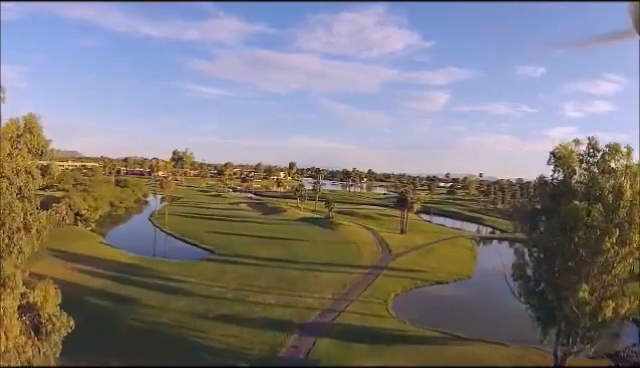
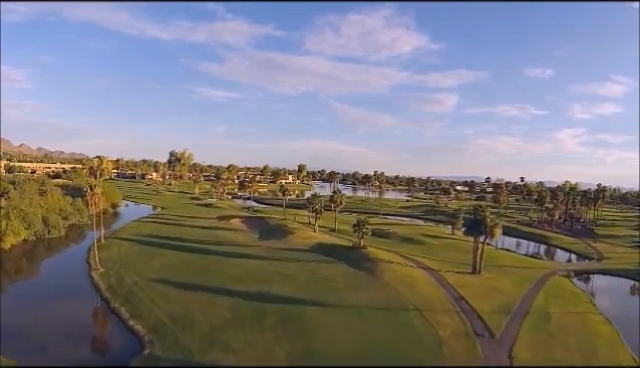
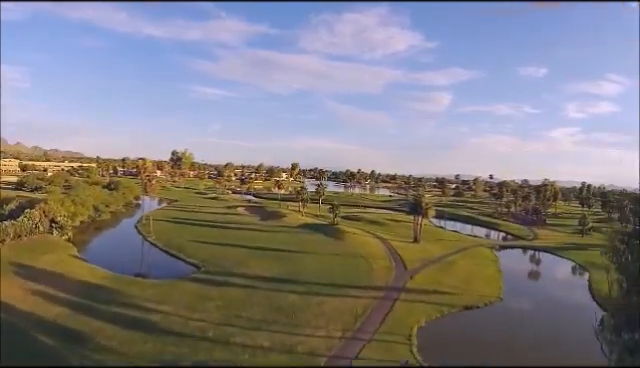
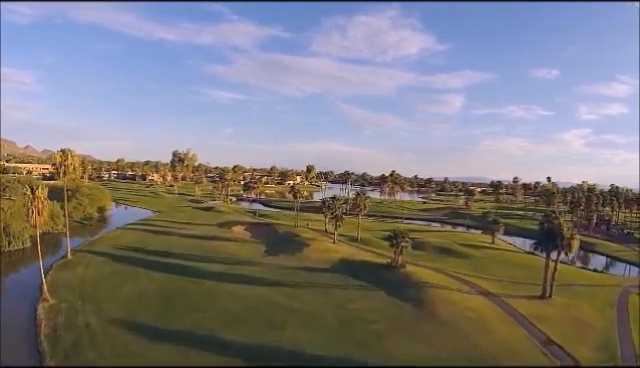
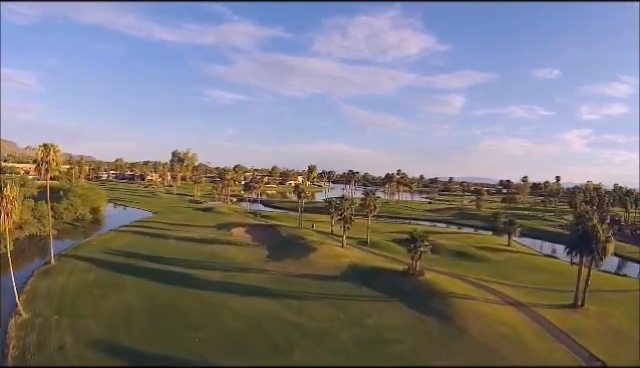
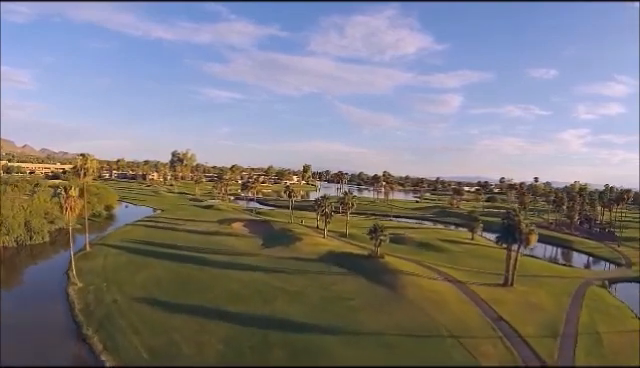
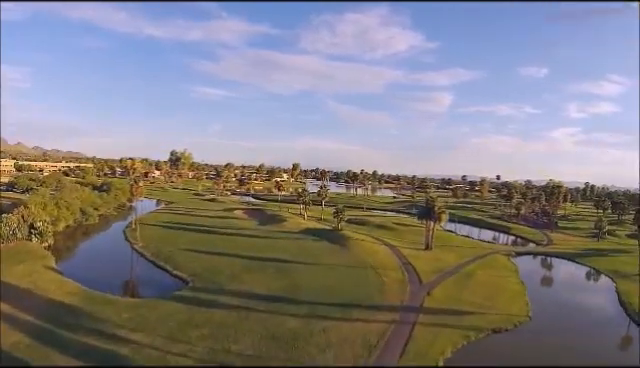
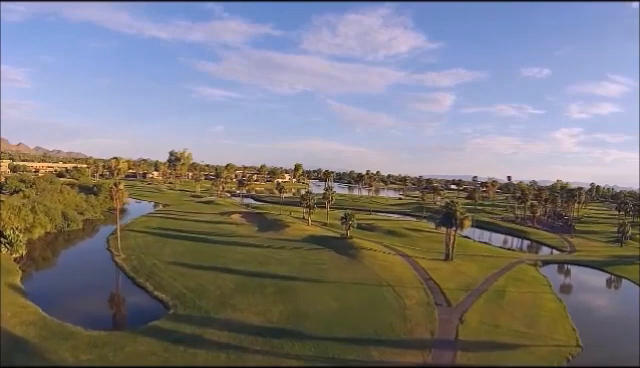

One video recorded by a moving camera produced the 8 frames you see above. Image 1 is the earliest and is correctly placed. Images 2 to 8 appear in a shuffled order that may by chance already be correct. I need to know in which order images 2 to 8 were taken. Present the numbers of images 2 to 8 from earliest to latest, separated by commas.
3, 7, 8, 2, 6, 4, 5
